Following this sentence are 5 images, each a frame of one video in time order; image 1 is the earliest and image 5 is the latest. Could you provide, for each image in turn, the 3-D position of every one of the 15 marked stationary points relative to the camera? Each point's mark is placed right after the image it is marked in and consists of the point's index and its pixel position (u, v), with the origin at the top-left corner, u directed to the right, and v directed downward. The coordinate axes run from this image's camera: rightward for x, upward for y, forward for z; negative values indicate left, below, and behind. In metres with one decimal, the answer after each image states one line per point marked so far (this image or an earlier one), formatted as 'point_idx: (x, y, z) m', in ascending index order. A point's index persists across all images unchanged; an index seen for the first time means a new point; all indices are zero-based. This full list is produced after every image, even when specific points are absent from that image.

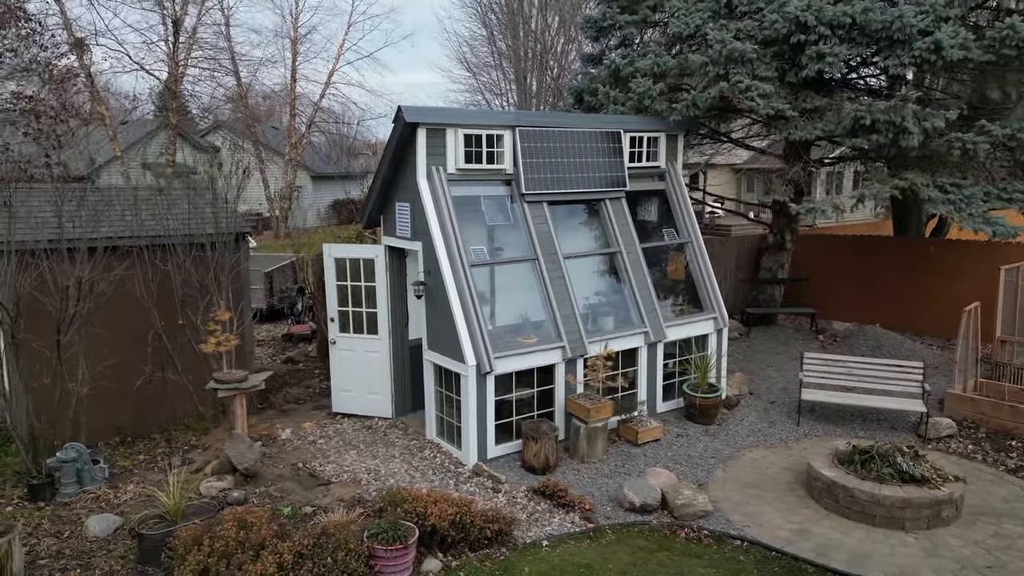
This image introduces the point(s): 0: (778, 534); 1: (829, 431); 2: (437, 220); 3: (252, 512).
0: (+2.4, -2.2, +5.9) m
1: (+4.0, -1.8, +8.4) m
2: (-0.9, +0.8, +7.6) m
3: (-2.1, -1.8, +5.5) m
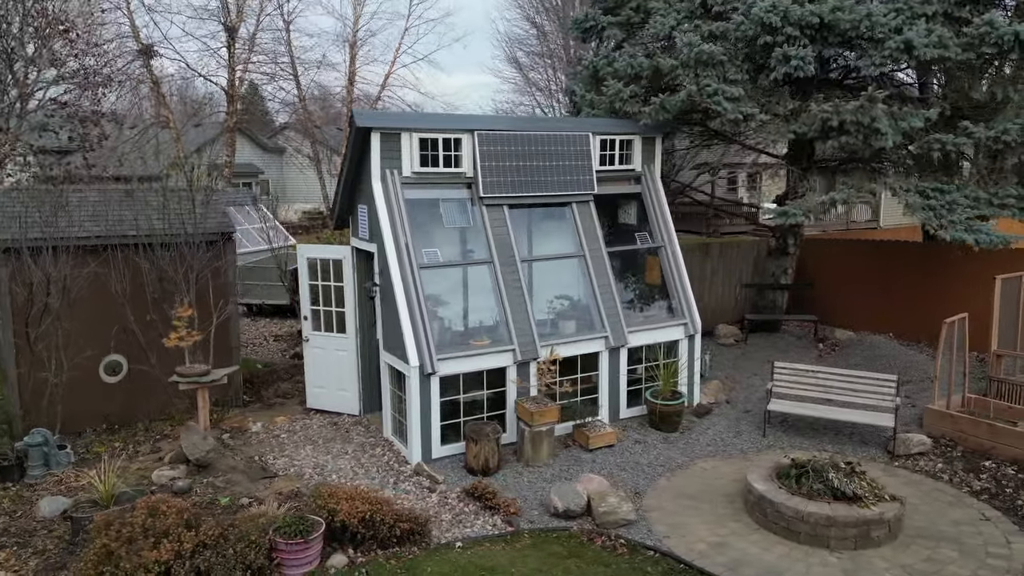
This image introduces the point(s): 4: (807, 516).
0: (+1.6, -2.3, +5.8) m
1: (+3.4, -1.9, +8.1) m
2: (-1.5, +0.8, +7.7) m
3: (-2.9, -1.8, +5.7) m
4: (+2.5, -2.0, +5.7) m
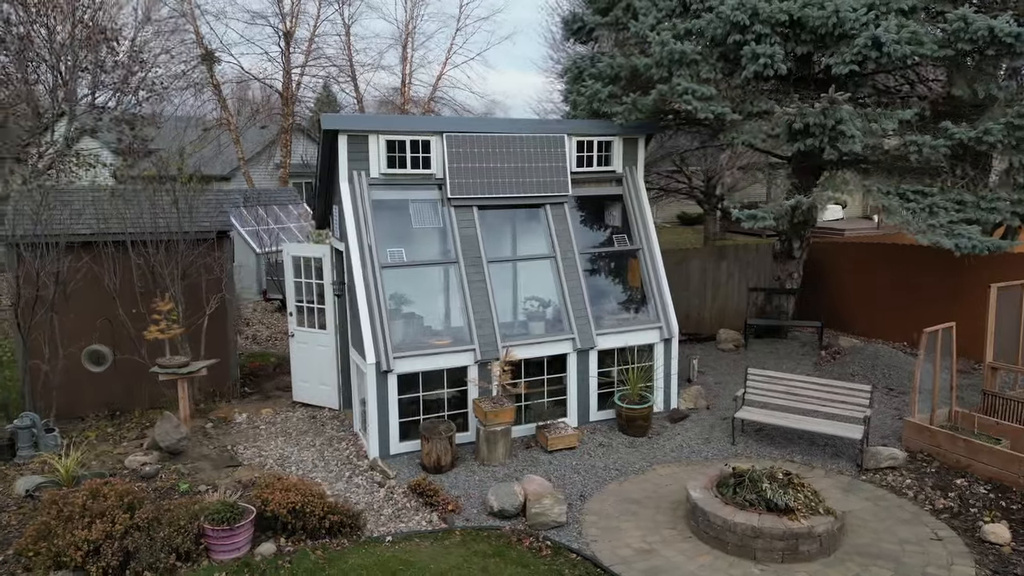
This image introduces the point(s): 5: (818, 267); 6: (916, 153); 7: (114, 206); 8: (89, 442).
0: (+0.9, -2.3, +5.7) m
1: (+3.0, -1.9, +7.9) m
2: (-1.9, +0.8, +7.9) m
3: (-3.6, -1.8, +6.1) m
4: (+1.9, -2.0, +5.6) m
5: (+6.8, +0.5, +14.5) m
6: (+4.5, +1.5, +7.4) m
7: (-5.5, +1.2, +9.2) m
8: (-5.3, -2.0, +8.4) m
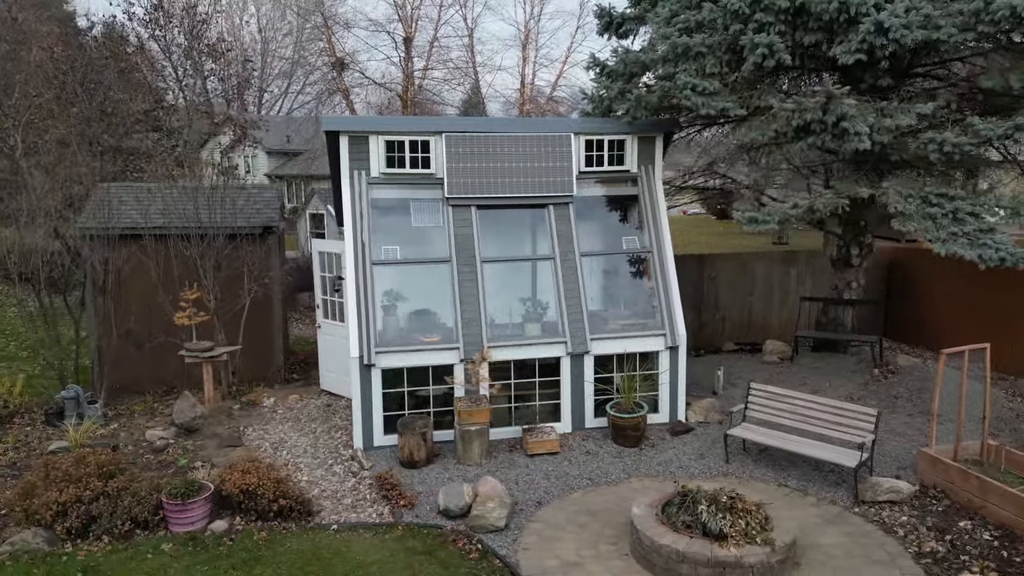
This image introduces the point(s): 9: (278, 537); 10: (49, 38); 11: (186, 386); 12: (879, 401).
0: (+0.3, -2.3, +5.6) m
1: (+2.7, -2.0, +7.3) m
2: (-2.0, +0.9, +8.3) m
3: (-4.1, -1.7, +6.7) m
4: (+1.2, -2.1, +5.3) m
5: (+7.7, +0.3, +13.1) m
6: (+4.2, +1.4, +6.6) m
7: (-5.3, +1.4, +10.2) m
8: (-5.4, -1.8, +9.3) m
9: (-2.1, -2.3, +6.0) m
10: (-12.7, +6.9, +18.5) m
11: (-5.1, -1.5, +10.5) m
12: (+5.0, -1.5, +9.0) m
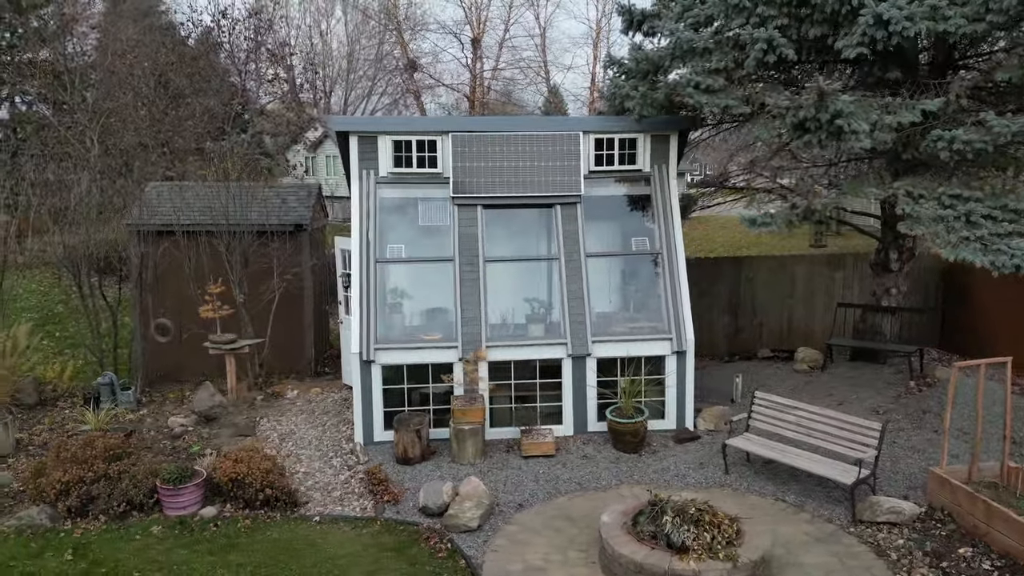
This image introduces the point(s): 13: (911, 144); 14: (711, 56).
0: (0.0, -2.3, +5.6) m
1: (+2.5, -2.1, +7.0) m
2: (-2.0, +0.9, +8.4) m
3: (-4.2, -1.6, +7.2) m
4: (+0.8, -2.1, +5.1) m
5: (+8.2, +0.1, +12.3) m
6: (+4.1, +1.3, +6.1) m
7: (-5.0, +1.4, +10.7) m
8: (-5.3, -1.7, +9.9) m
9: (-2.4, -2.2, +6.3) m
10: (-11.4, +7.1, +19.7) m
11: (-4.9, -1.5, +11.0) m
12: (+5.0, -1.6, +8.5) m
13: (+4.0, +1.4, +6.5) m
14: (+2.2, +2.6, +7.5) m
